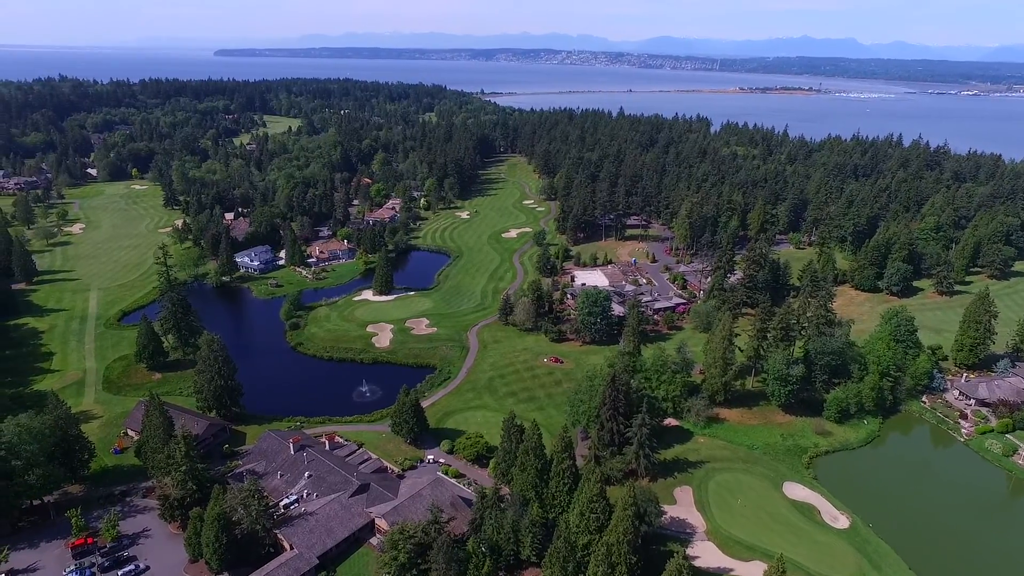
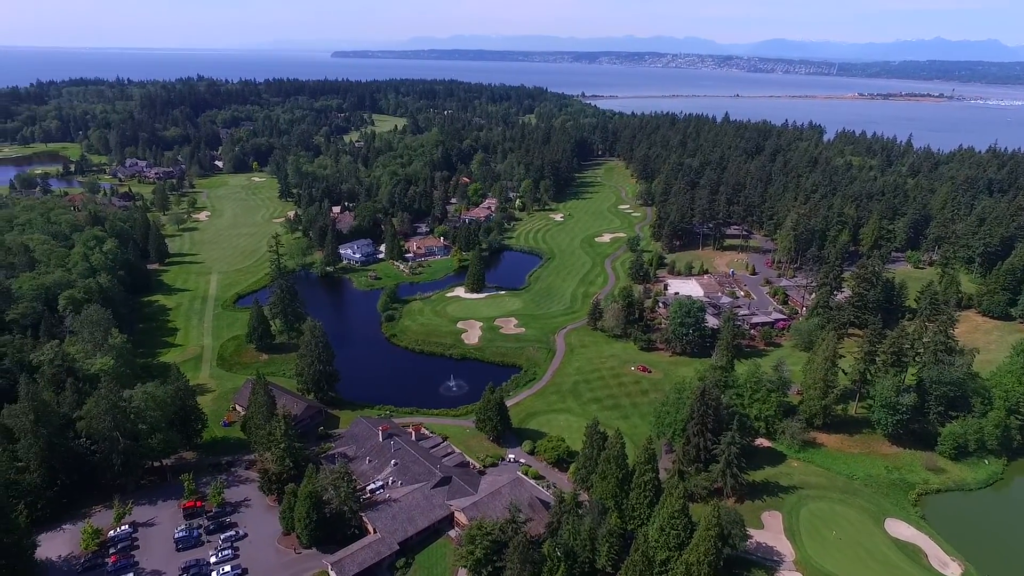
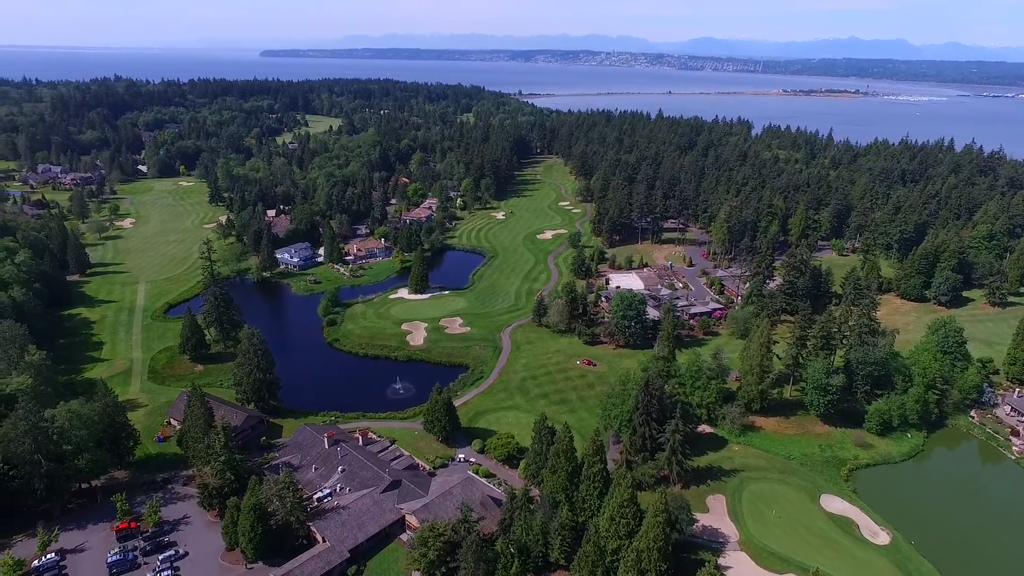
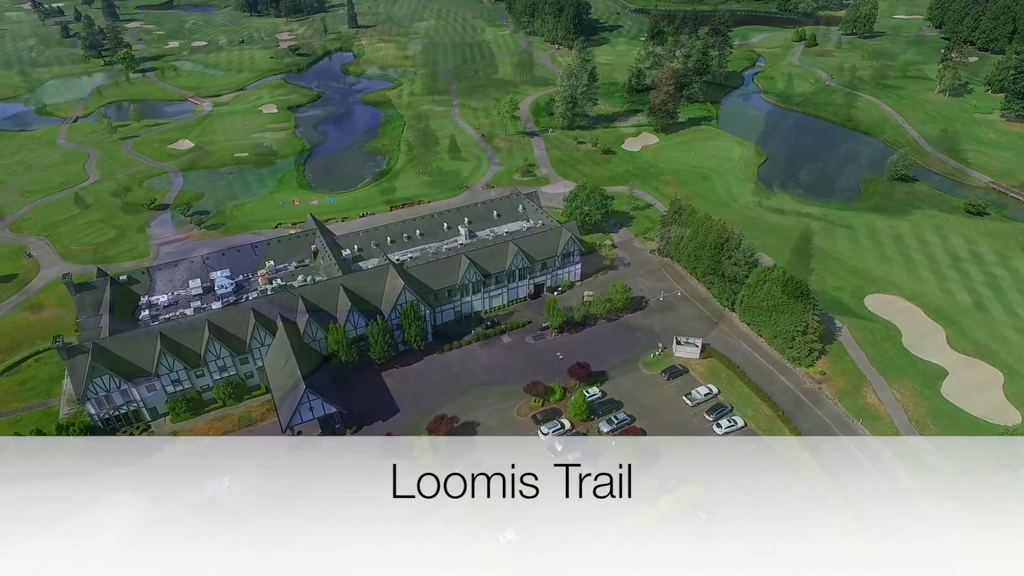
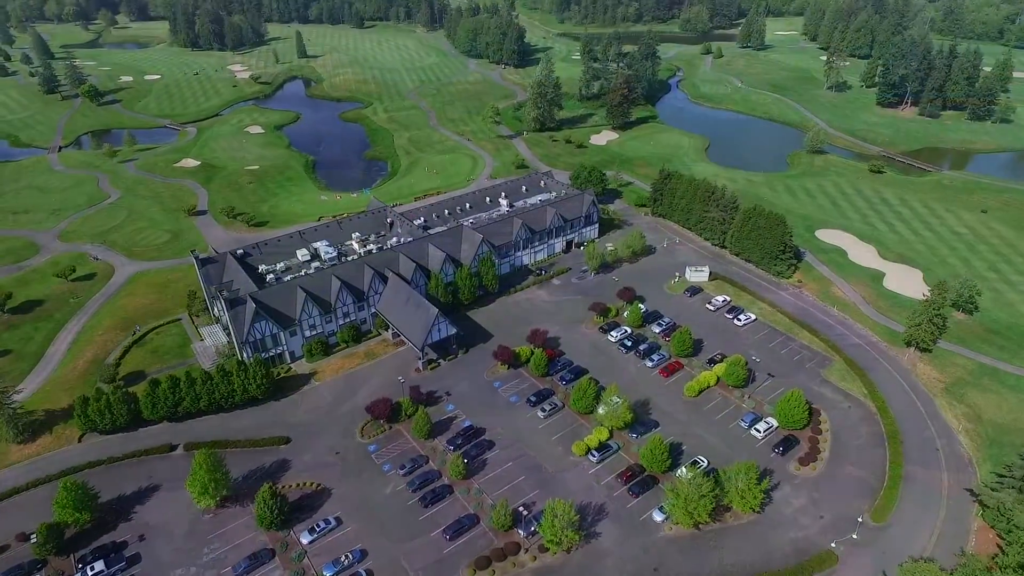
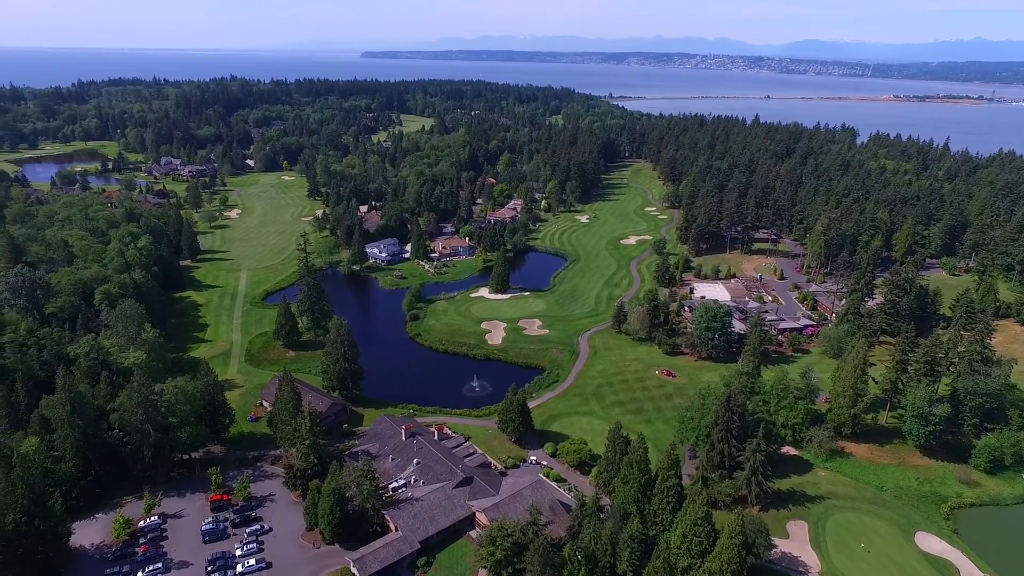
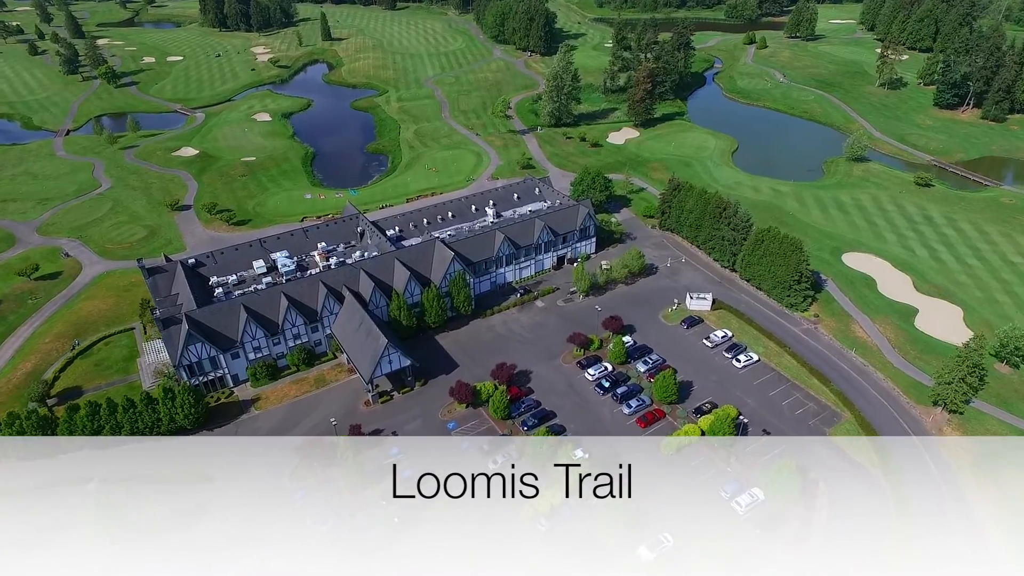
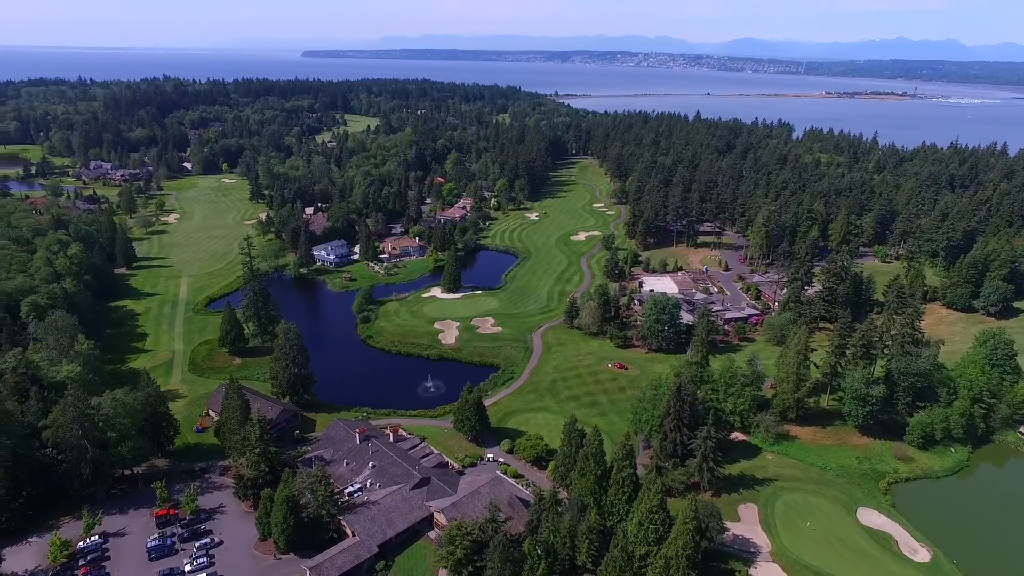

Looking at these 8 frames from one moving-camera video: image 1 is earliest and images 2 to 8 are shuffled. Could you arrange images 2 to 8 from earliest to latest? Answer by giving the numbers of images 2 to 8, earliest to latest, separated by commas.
3, 8, 2, 6, 5, 7, 4
